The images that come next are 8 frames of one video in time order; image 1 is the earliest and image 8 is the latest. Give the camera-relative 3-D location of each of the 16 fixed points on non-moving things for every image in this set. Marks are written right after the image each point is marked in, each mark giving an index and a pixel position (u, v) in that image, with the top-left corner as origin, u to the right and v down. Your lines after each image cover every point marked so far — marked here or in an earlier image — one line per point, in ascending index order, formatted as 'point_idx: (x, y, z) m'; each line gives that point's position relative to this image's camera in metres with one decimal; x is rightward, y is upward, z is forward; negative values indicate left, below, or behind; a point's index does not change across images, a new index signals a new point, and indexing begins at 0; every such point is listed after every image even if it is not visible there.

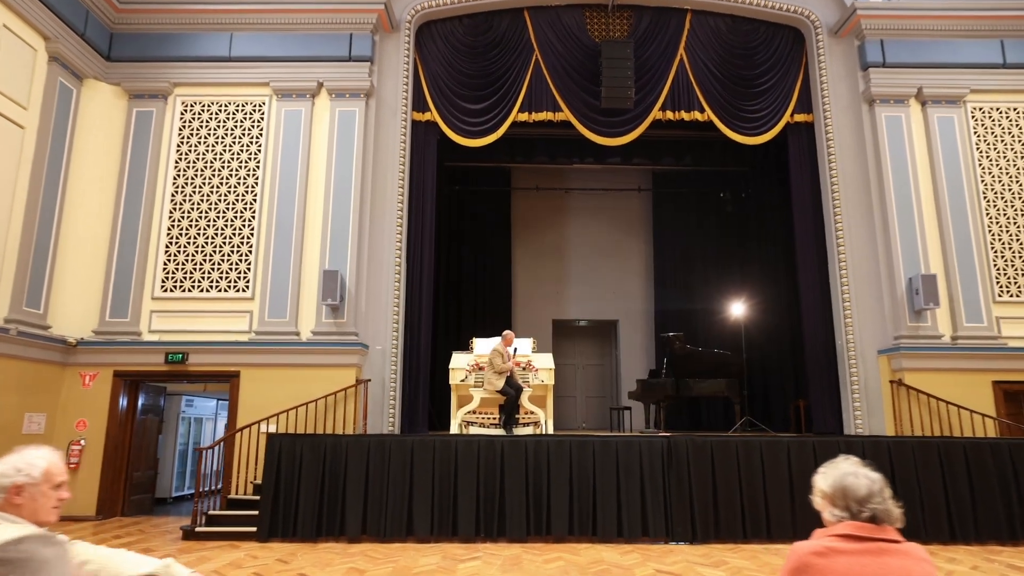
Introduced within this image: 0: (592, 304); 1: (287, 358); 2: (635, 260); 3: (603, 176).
0: (+1.5, -0.3, +11.6) m
1: (-2.8, -0.9, +7.6) m
2: (+2.3, +0.5, +11.7) m
3: (+1.7, +2.2, +11.9) m
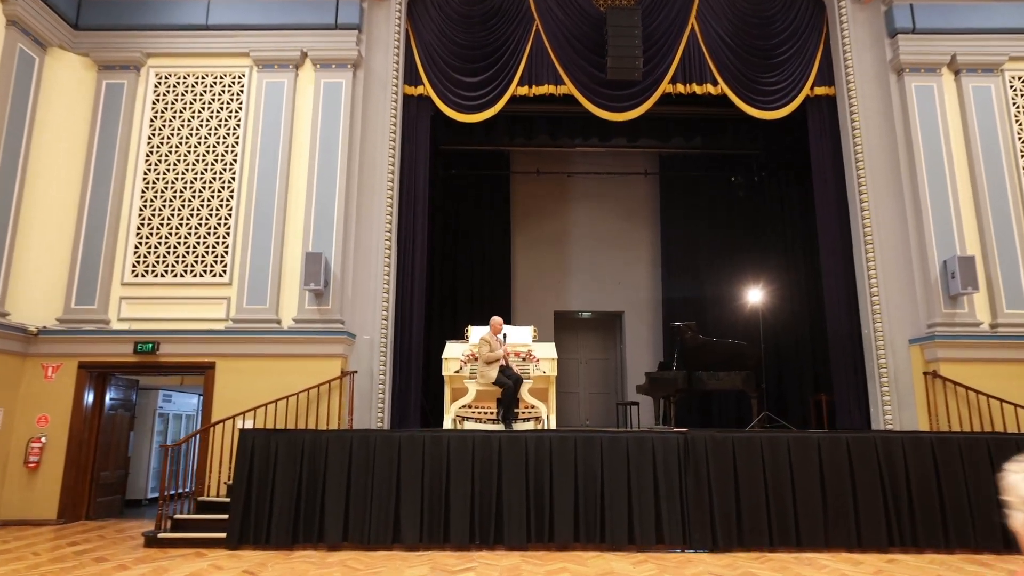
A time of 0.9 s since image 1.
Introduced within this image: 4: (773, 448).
0: (+1.5, -0.1, +11.0) m
1: (-2.8, -0.7, +7.0) m
2: (+2.3, +0.7, +11.1) m
3: (+1.7, +2.4, +11.3) m
4: (+2.3, -1.4, +5.4) m
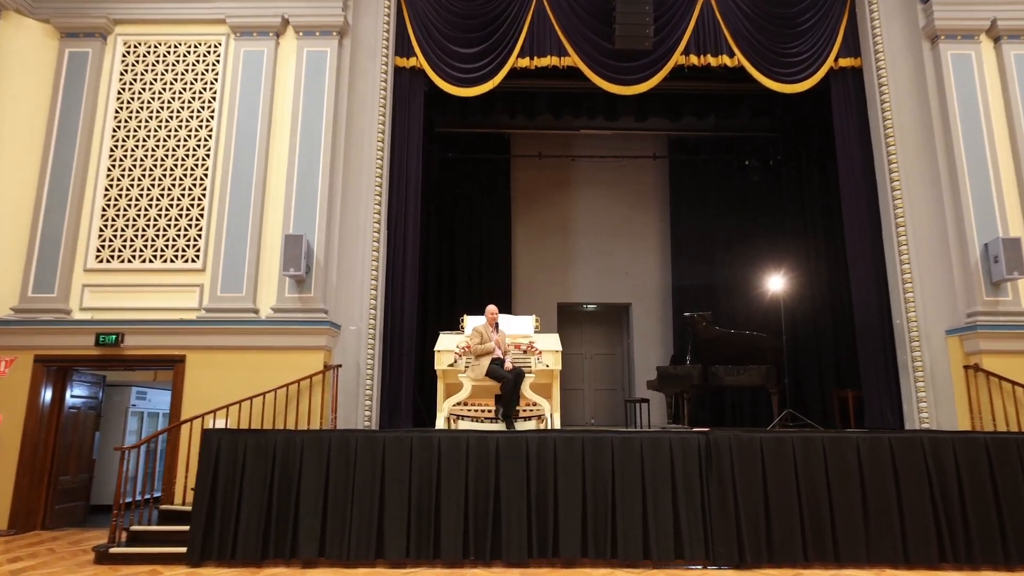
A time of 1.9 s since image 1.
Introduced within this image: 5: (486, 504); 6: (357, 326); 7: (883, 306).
0: (+1.5, +0.1, +10.3) m
1: (-2.8, -0.5, +6.4) m
2: (+2.3, +0.9, +10.5) m
3: (+1.7, +2.5, +10.7) m
4: (+2.3, -1.3, +4.7) m
5: (-0.2, -1.7, +4.7) m
6: (-1.7, -0.4, +6.7) m
7: (+4.3, -0.2, +7.1) m
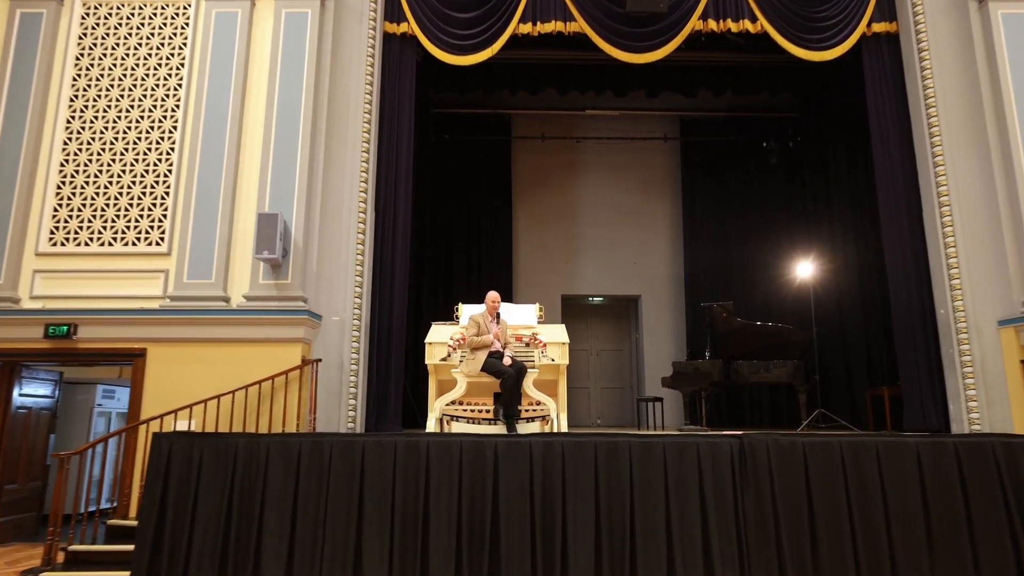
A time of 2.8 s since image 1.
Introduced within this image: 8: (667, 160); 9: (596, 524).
0: (+1.5, +0.2, +9.7) m
1: (-2.8, -0.4, +5.7) m
2: (+2.3, +1.0, +9.8) m
3: (+1.8, +2.7, +10.0) m
4: (+2.3, -1.1, +4.0) m
5: (-0.2, -1.5, +4.0) m
6: (-1.7, -0.3, +6.0) m
7: (+4.3, -0.1, +6.4) m
8: (+2.5, +2.1, +9.9) m
9: (+0.6, -1.5, +4.0) m
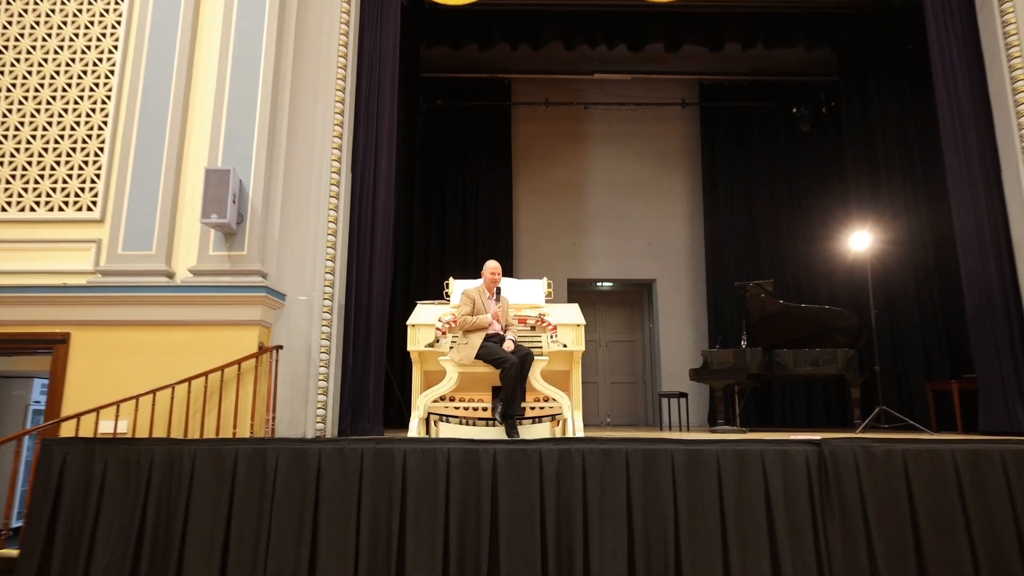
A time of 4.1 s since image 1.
0: (+1.5, +0.4, +8.7) m
1: (-2.8, -0.2, +4.7) m
2: (+2.4, +1.3, +8.8) m
3: (+1.8, +2.9, +9.0) m
4: (+2.3, -0.9, +3.0) m
5: (-0.2, -1.3, +3.0) m
6: (-1.7, -0.1, +5.0) m
7: (+4.3, +0.2, +5.4) m
8: (+2.5, +2.3, +8.9) m
9: (+0.6, -1.3, +3.0) m
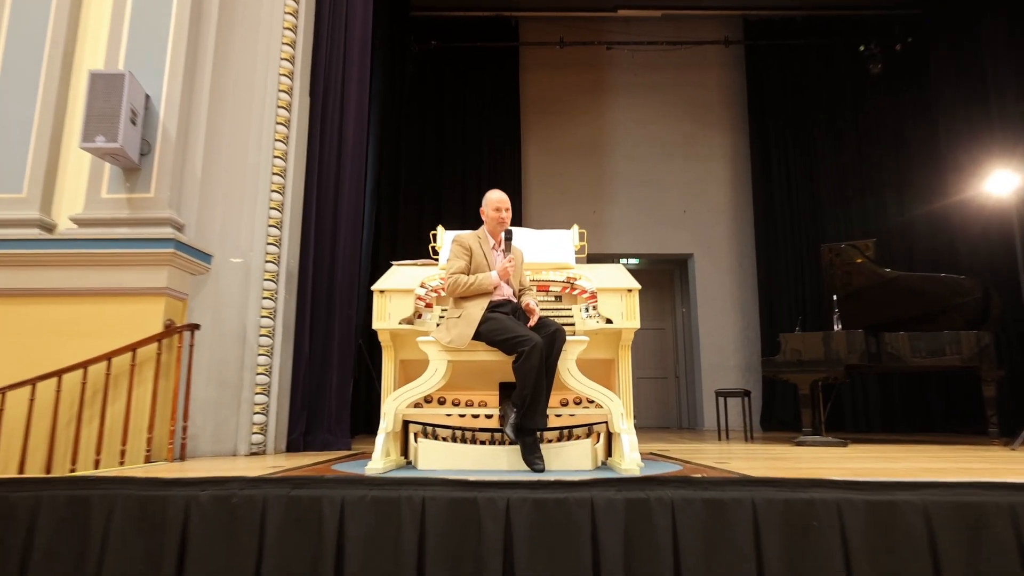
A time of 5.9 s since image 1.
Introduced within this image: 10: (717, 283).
0: (+1.6, +0.7, +7.2) m
1: (-2.7, +0.1, +3.3) m
2: (+2.5, +1.5, +7.3) m
3: (+1.9, +3.2, +7.5) m
4: (+2.4, -0.7, +1.6) m
5: (-0.1, -1.1, +1.6) m
6: (-1.6, +0.2, +3.6) m
7: (+4.4, +0.4, +3.9) m
8: (+2.6, +2.6, +7.4) m
9: (+0.6, -1.1, +1.6) m
10: (+2.4, +0.1, +7.1) m
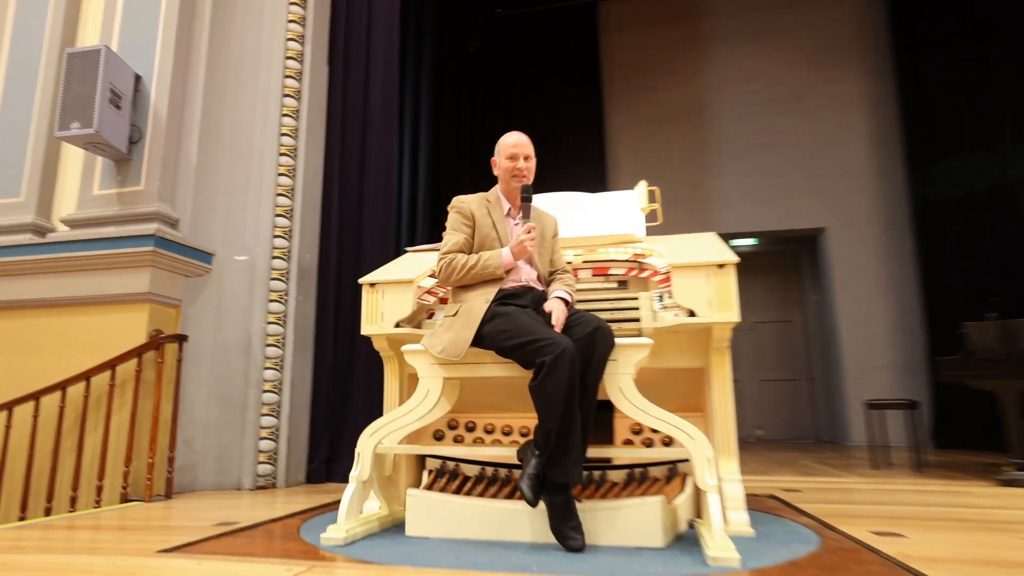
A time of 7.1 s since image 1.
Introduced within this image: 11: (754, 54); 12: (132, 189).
0: (+2.5, +0.9, +6.0) m
1: (-2.4, 0.0, +2.9) m
2: (+3.3, +1.7, +5.9) m
3: (+2.7, +3.3, +6.2) m
4: (+2.2, -0.5, +0.3) m
5: (-0.2, -1.0, +0.8) m
6: (-1.3, +0.2, +3.1) m
7: (+4.6, +0.7, +2.2) m
8: (+3.4, +2.8, +6.0) m
9: (+0.5, -1.0, +0.6) m
10: (+3.3, +0.2, +5.7) m
11: (+2.5, +2.4, +6.2) m
12: (-1.8, +0.5, +3.0) m
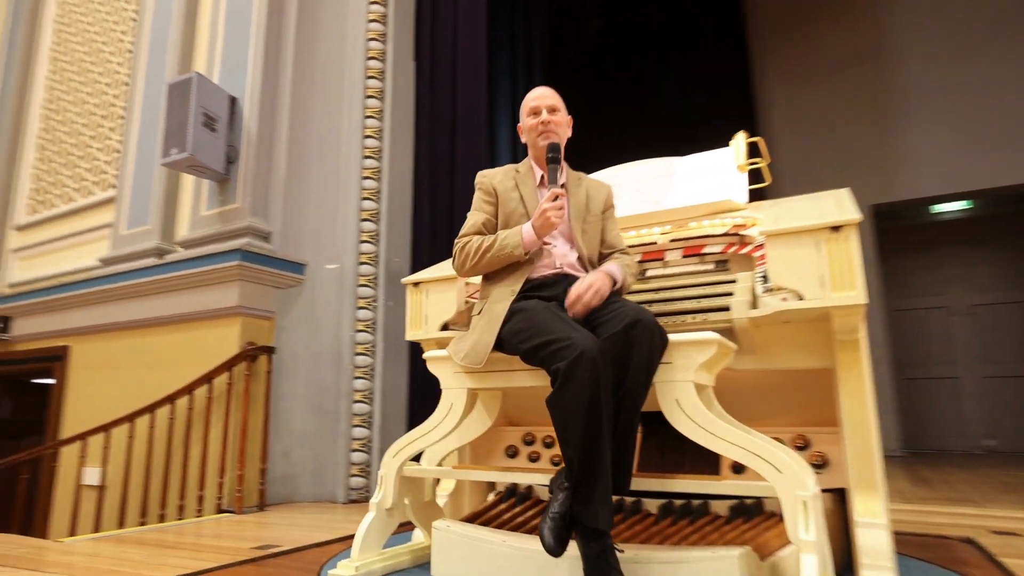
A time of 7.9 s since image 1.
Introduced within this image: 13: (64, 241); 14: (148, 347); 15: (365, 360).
0: (+3.6, +1.1, +4.8) m
1: (-2.0, -0.1, +3.2) m
2: (+4.3, +2.0, +4.5) m
3: (+3.7, +3.5, +5.0) m
4: (+1.8, -0.4, -0.6) m
5: (-0.3, -1.0, +0.5) m
6: (-0.8, +0.1, +3.0) m
7: (+4.5, +1.0, +0.6) m
8: (+4.4, +3.0, +4.6) m
9: (+0.3, -0.9, +0.2) m
10: (+4.3, +0.5, +4.3) m
11: (+3.5, +2.6, +5.0) m
12: (-1.4, +0.4, +3.1) m
13: (-2.9, +0.3, +4.0) m
14: (-1.8, -0.3, +3.1) m
15: (-0.7, -0.3, +2.9) m
